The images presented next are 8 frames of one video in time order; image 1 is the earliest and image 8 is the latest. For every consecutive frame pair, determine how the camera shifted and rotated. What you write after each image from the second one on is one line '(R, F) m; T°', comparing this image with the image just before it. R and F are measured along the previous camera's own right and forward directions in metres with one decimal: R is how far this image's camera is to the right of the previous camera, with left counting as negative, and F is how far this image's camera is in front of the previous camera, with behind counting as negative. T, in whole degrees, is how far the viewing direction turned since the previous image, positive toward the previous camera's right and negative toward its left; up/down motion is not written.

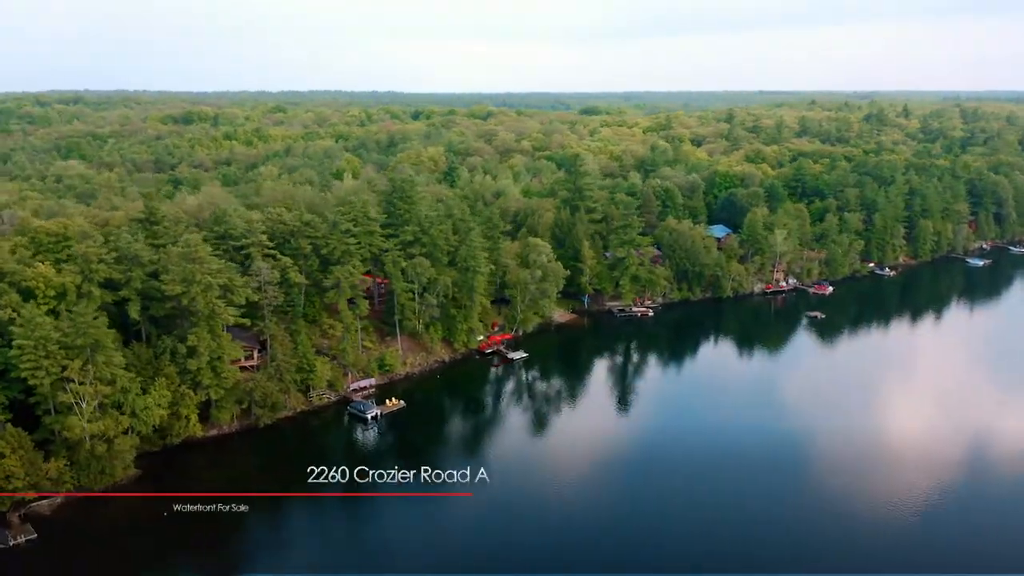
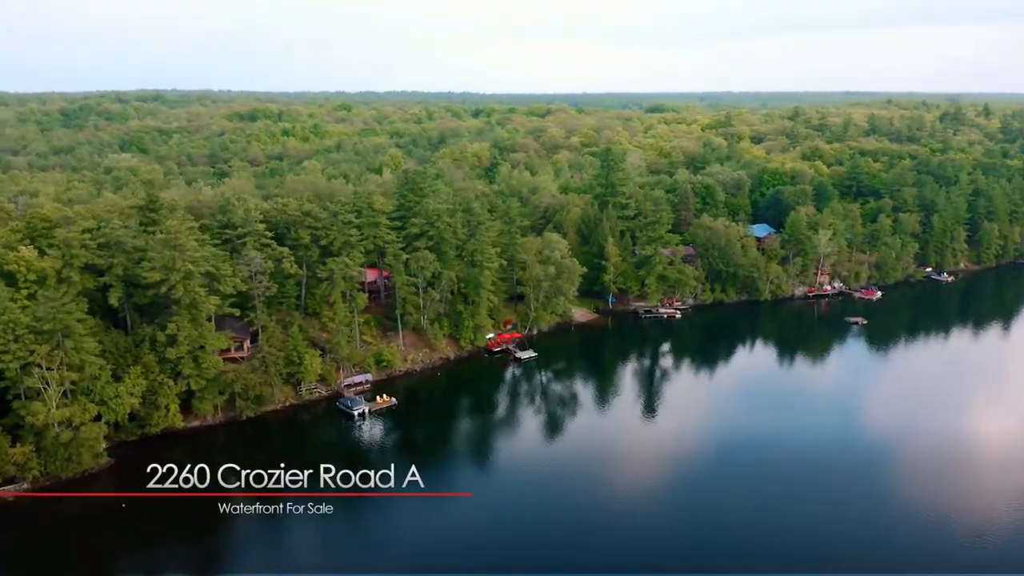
(+4.6, +2.6) m; -5°
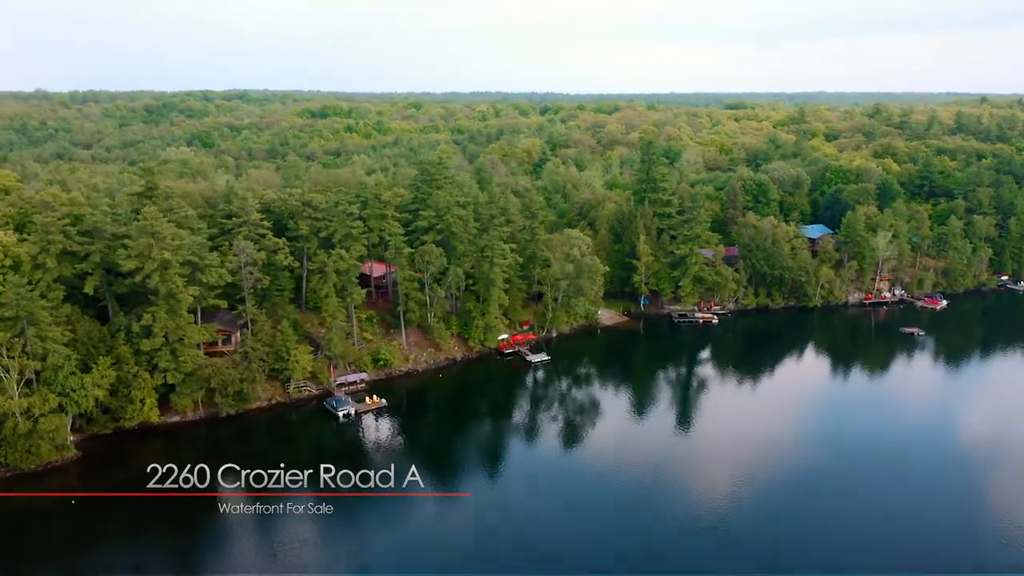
(+4.6, +3.7) m; -6°
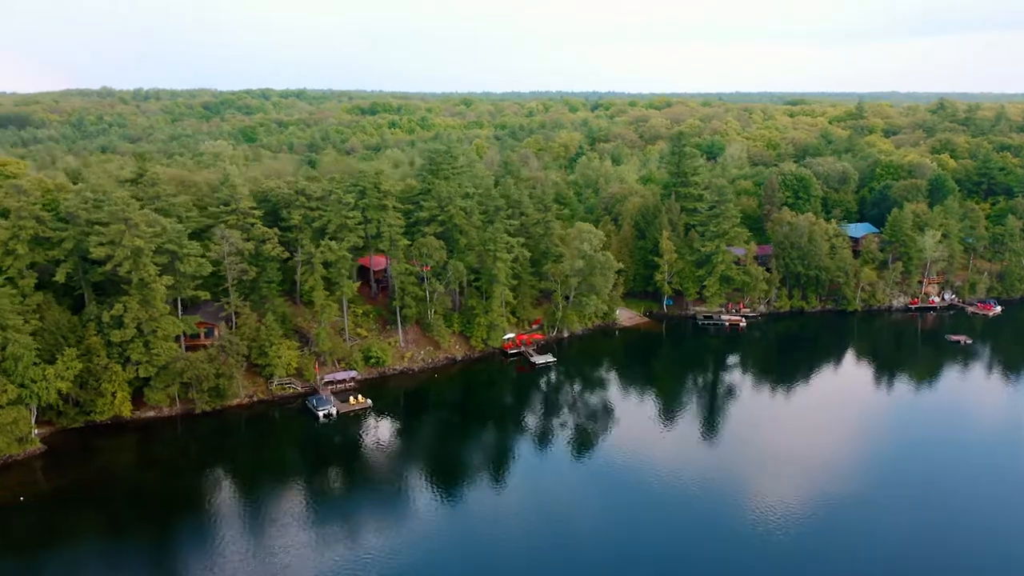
(+3.4, +3.3) m; -4°
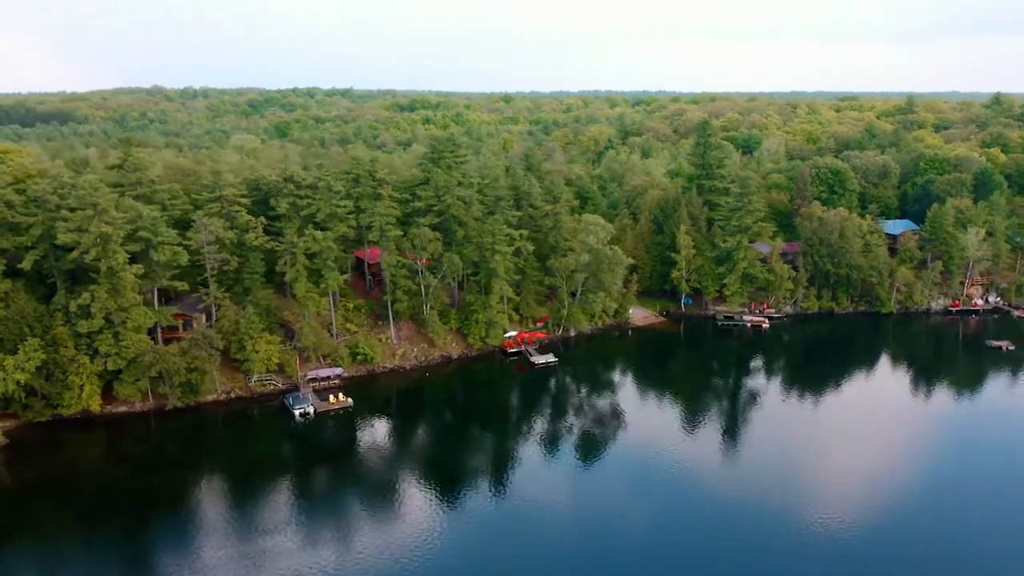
(+2.8, +3.1) m; -3°
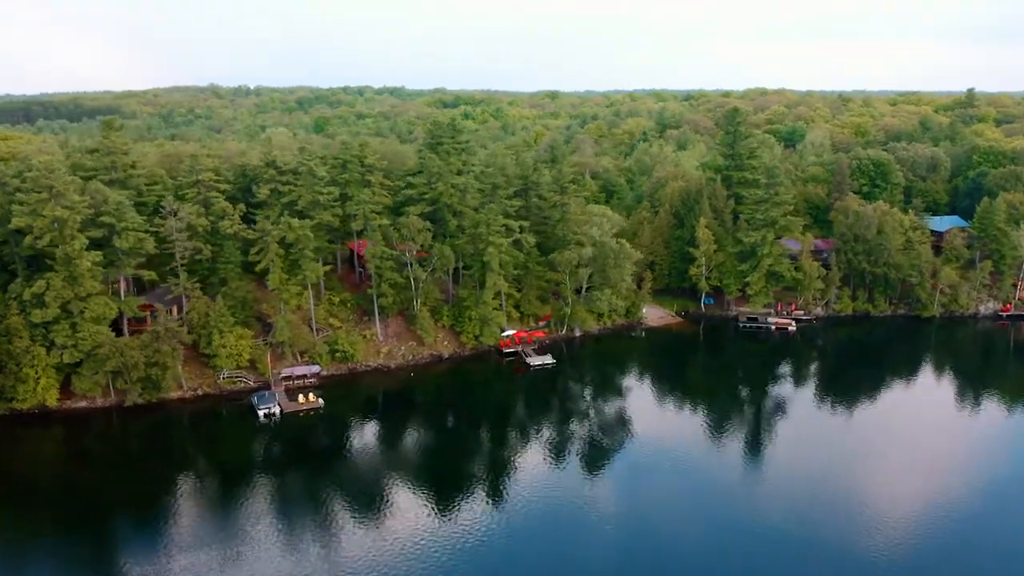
(+3.1, +3.6) m; -4°
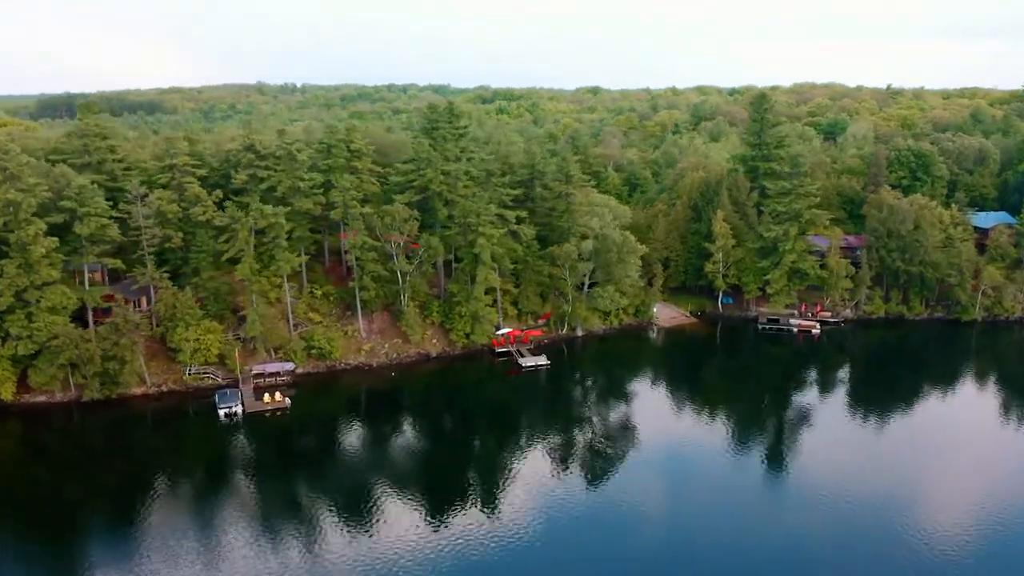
(+2.7, +3.3) m; -3°
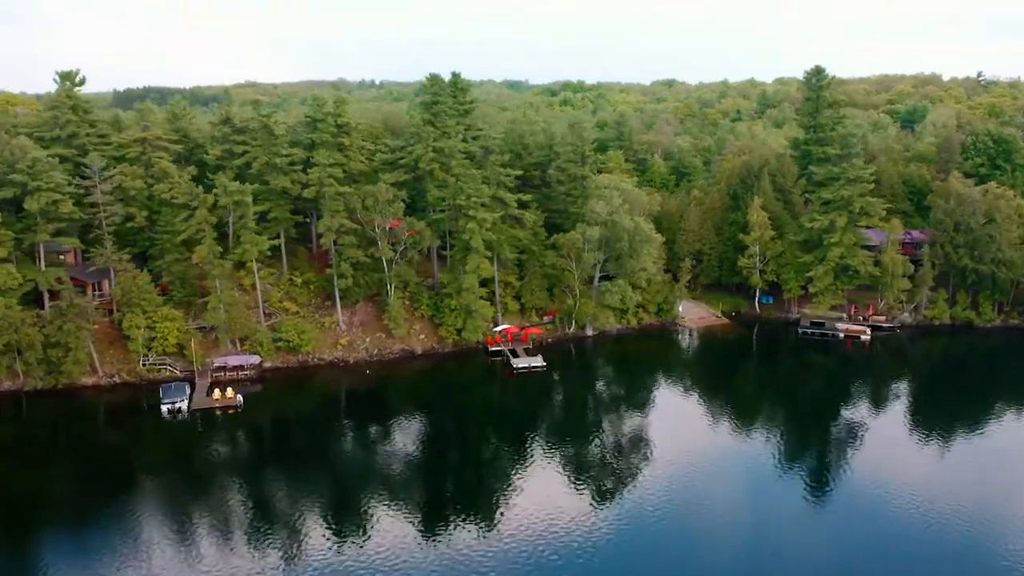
(+3.7, +4.7) m; -5°
